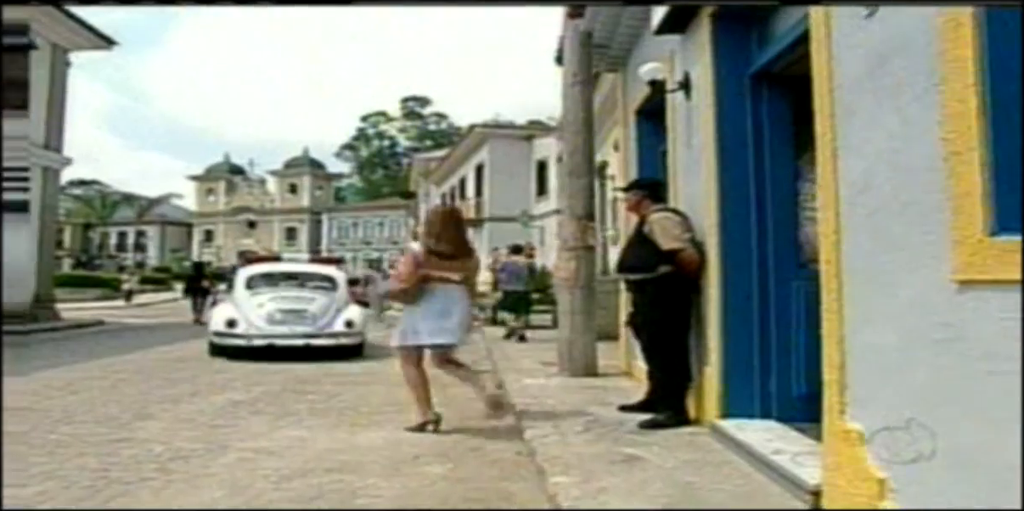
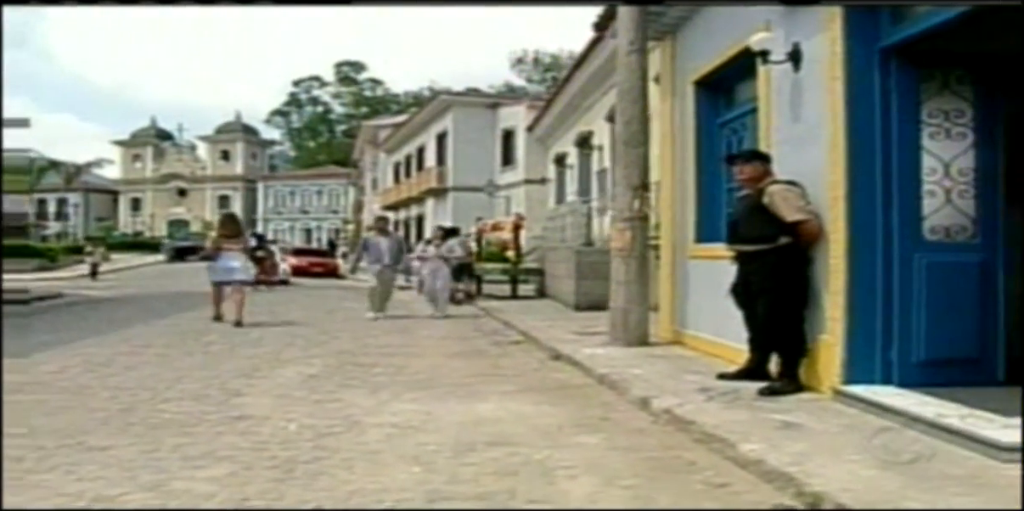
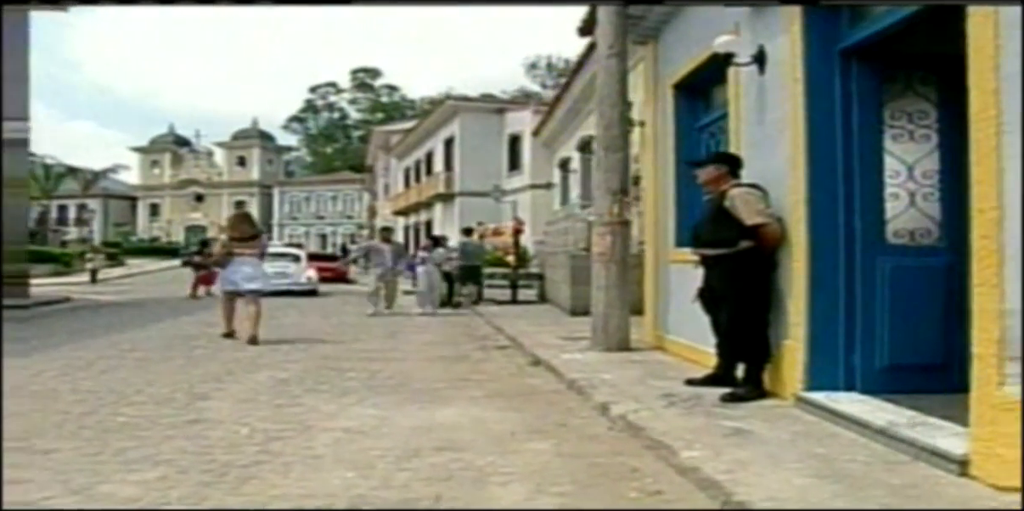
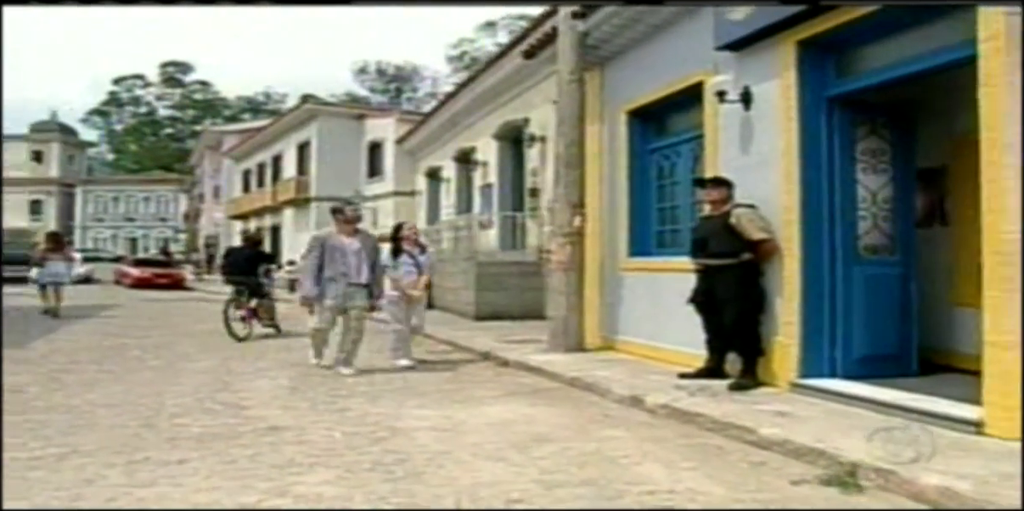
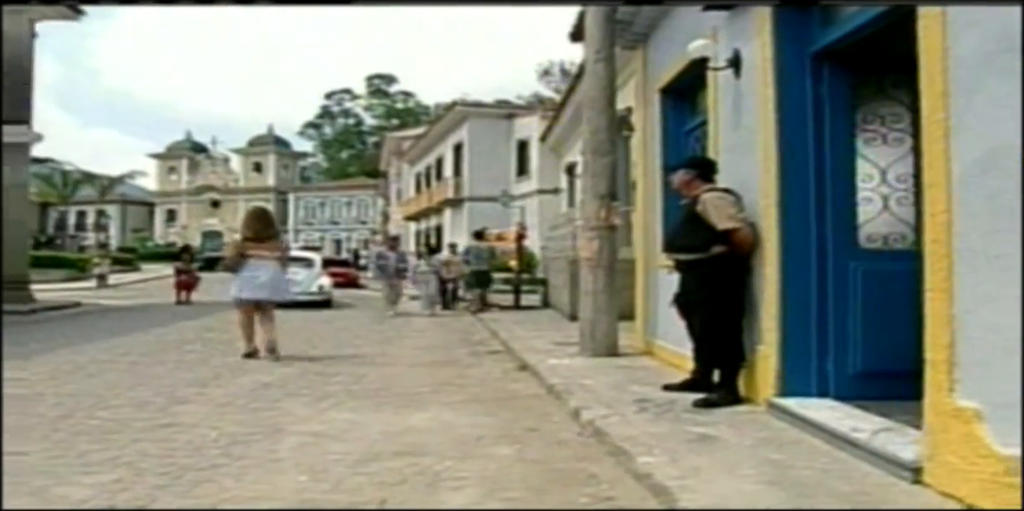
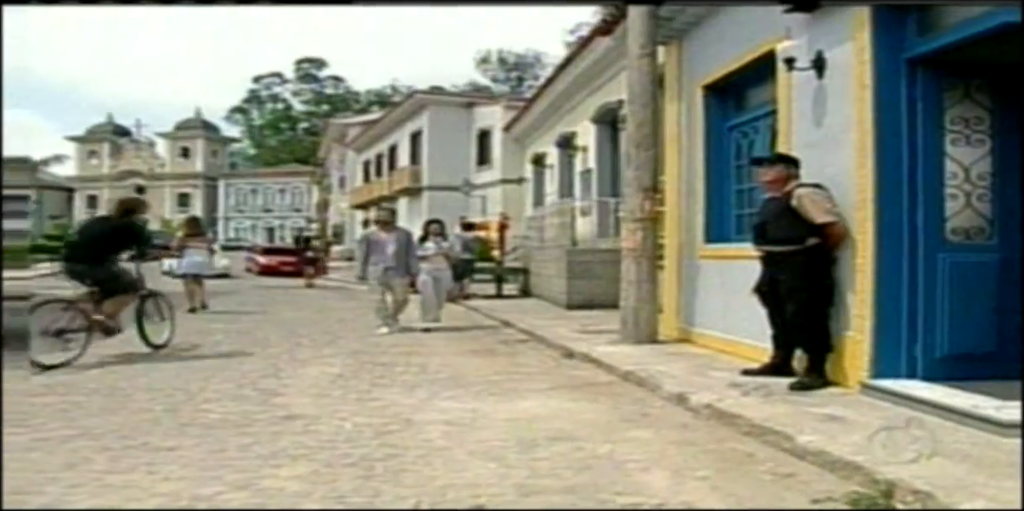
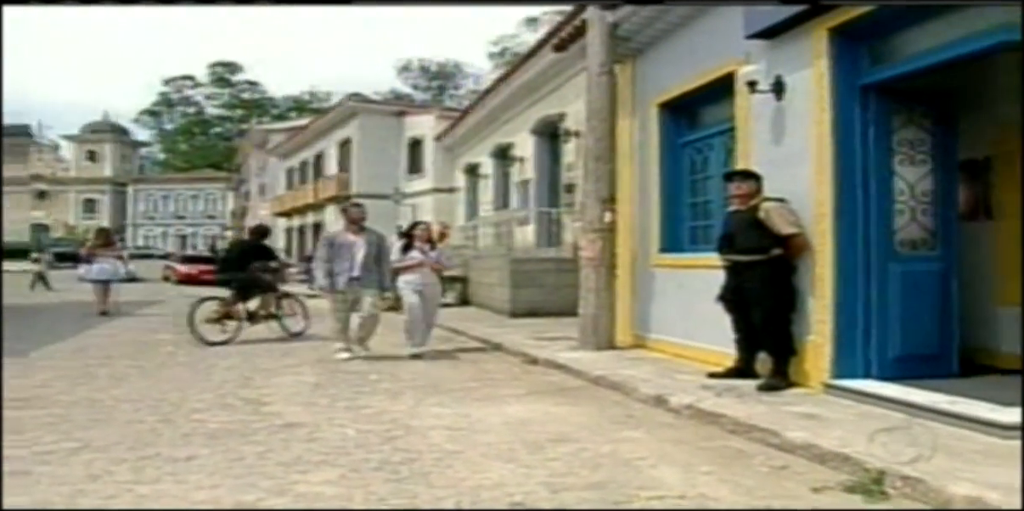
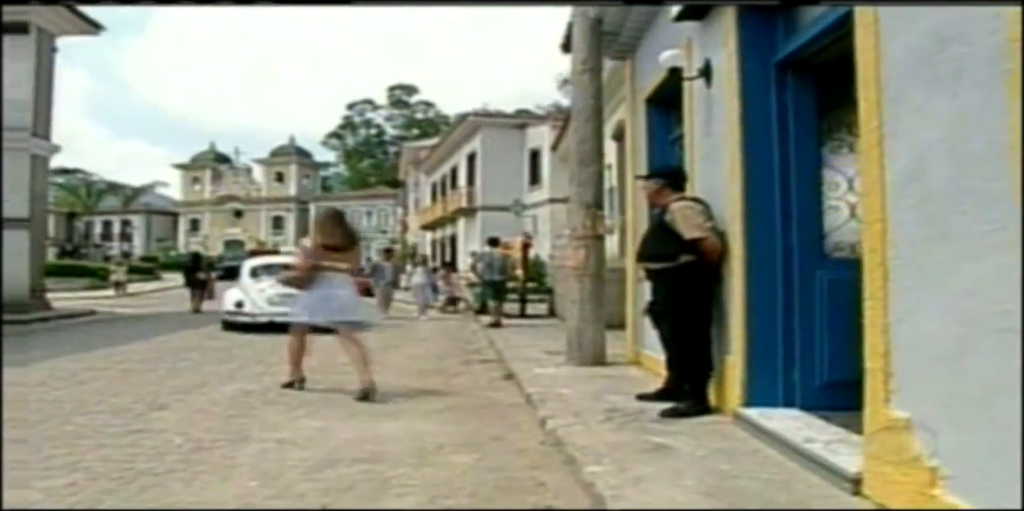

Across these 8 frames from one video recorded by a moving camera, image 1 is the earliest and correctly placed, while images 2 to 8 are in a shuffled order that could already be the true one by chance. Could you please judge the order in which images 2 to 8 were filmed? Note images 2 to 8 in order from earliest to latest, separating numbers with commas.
8, 5, 3, 2, 6, 7, 4
